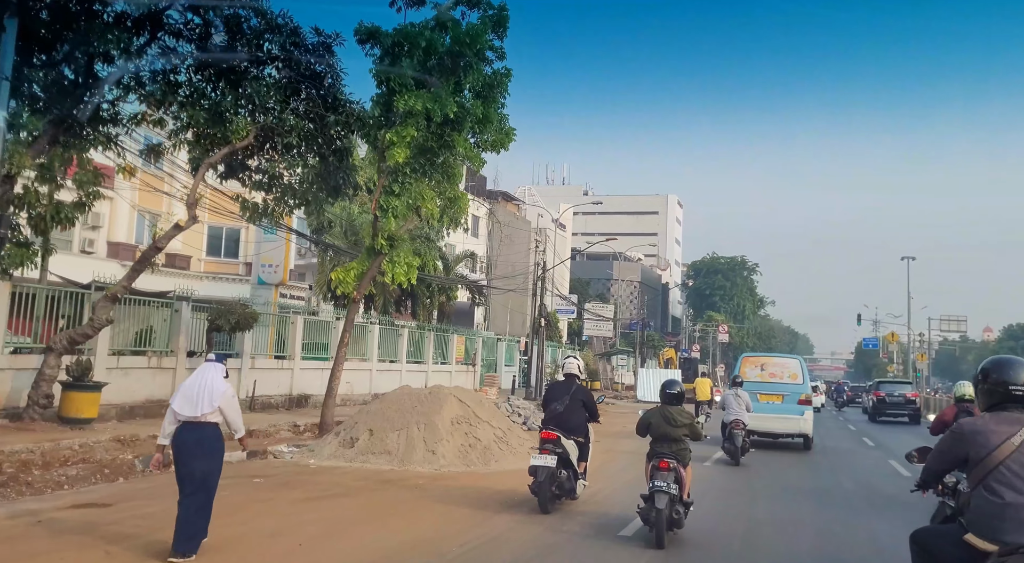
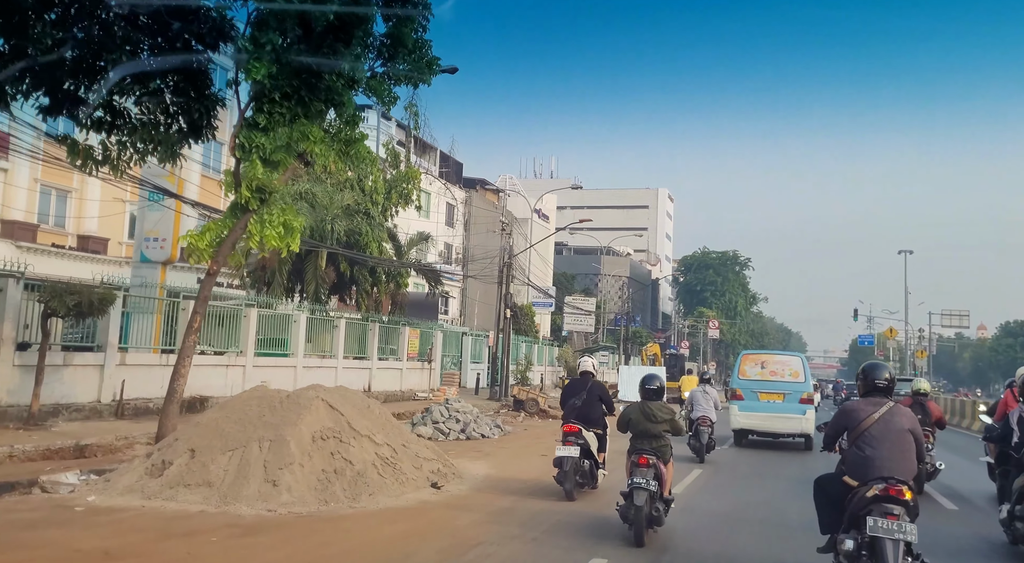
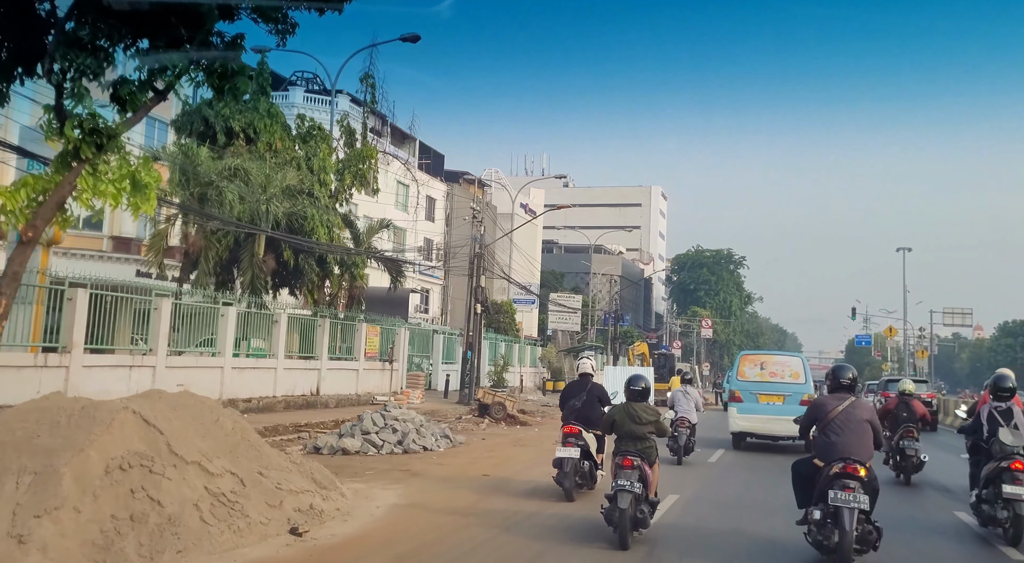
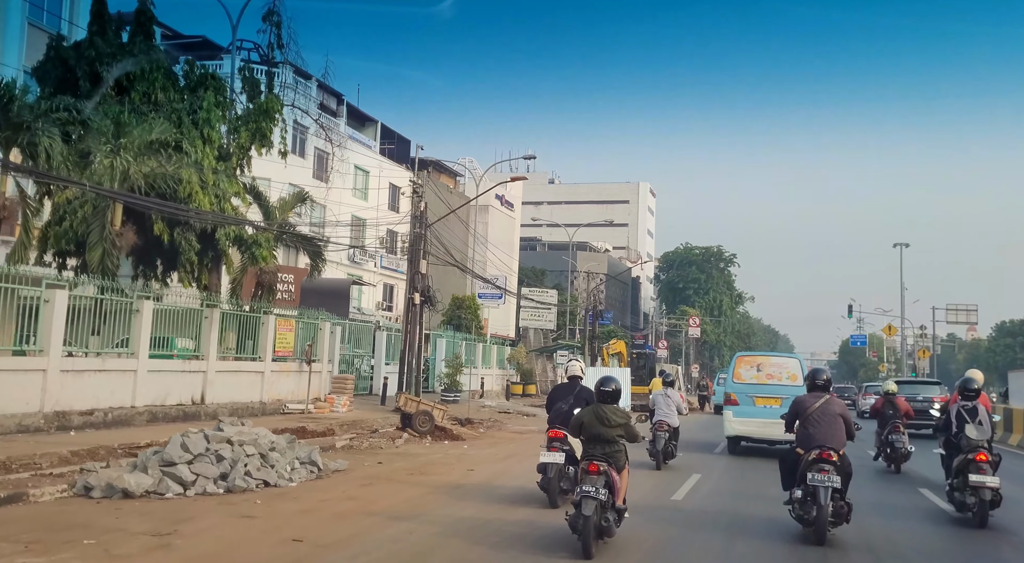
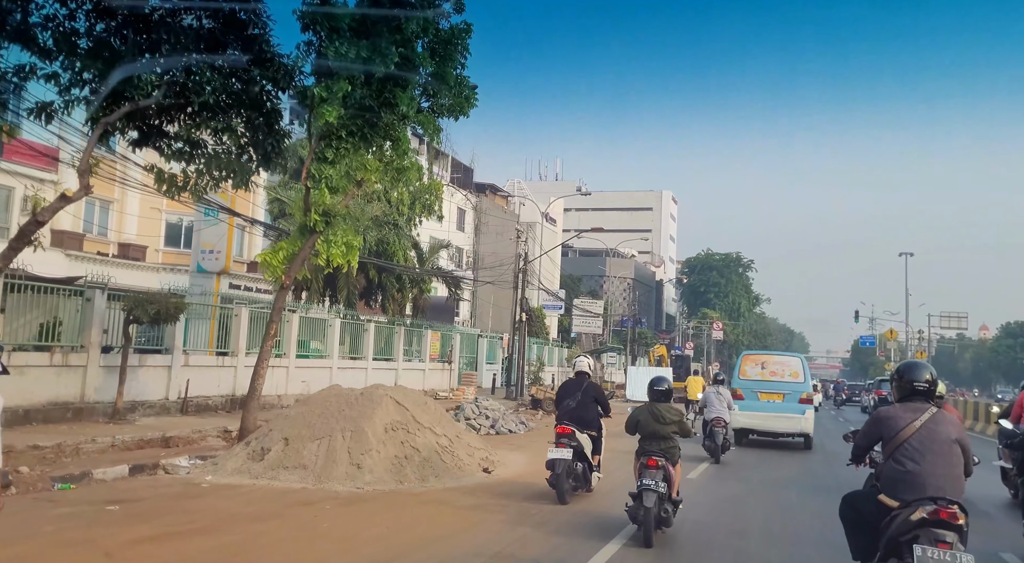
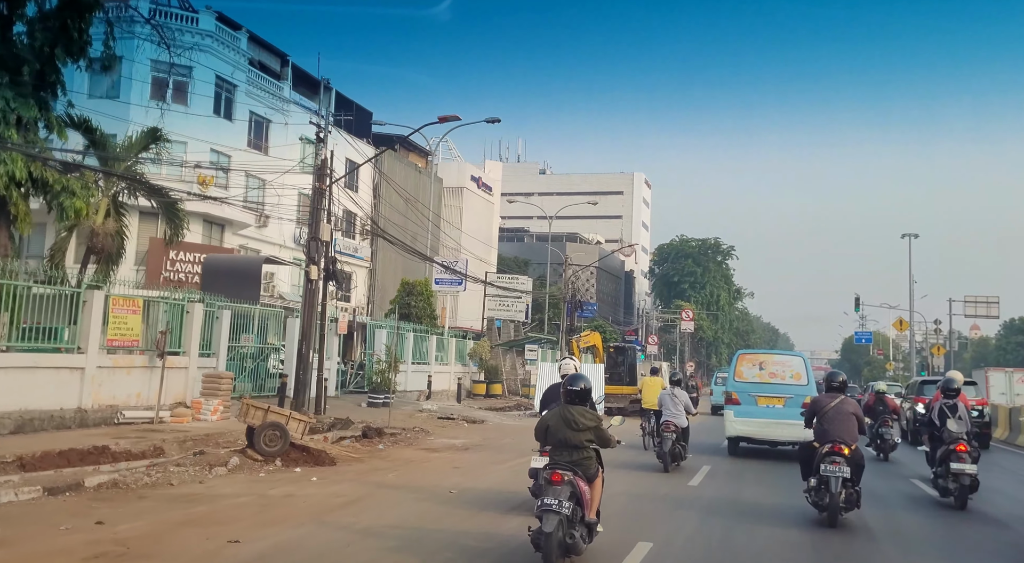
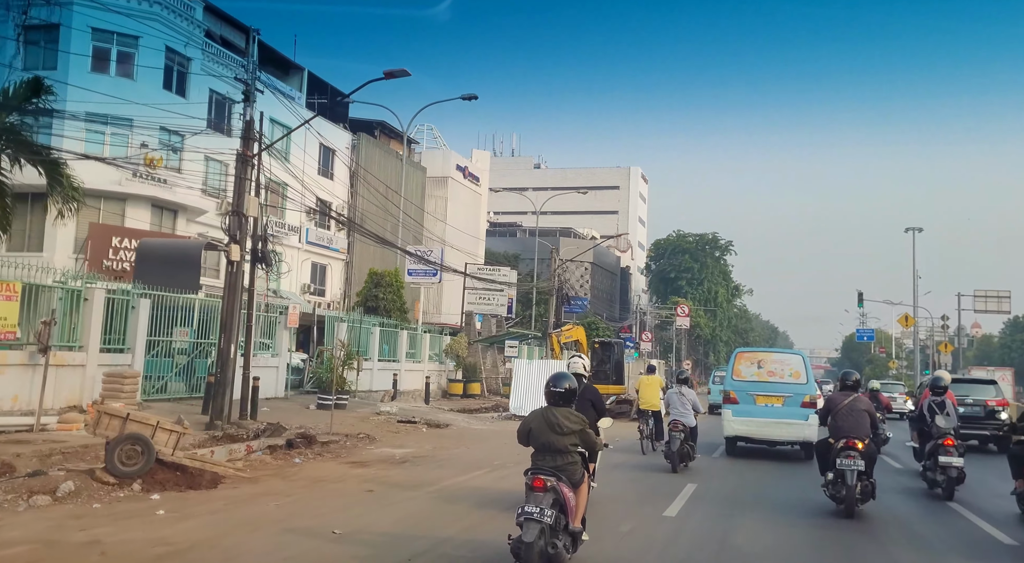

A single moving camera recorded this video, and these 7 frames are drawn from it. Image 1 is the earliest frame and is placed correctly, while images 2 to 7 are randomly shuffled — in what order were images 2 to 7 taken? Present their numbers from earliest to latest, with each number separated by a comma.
5, 2, 3, 4, 6, 7
